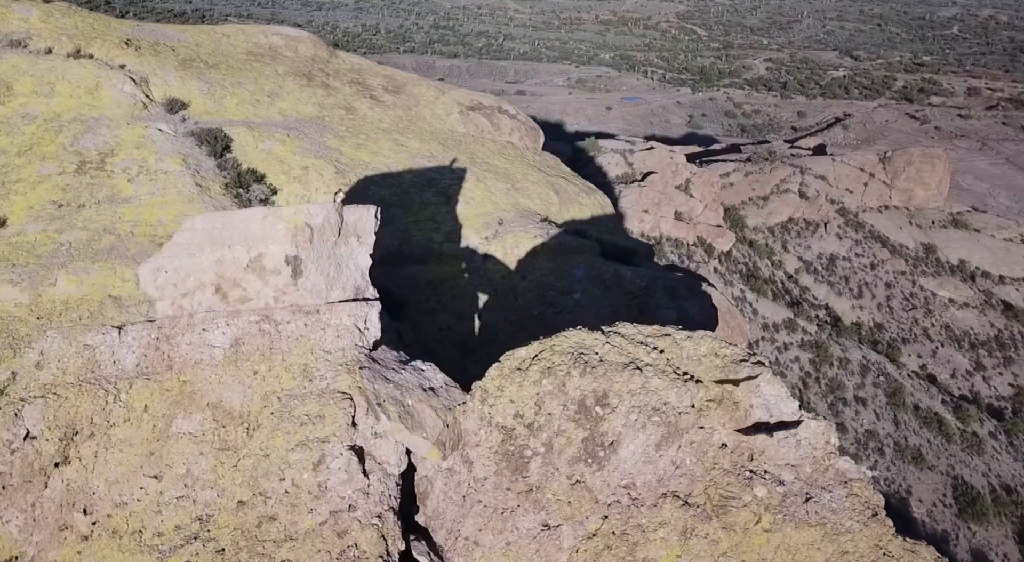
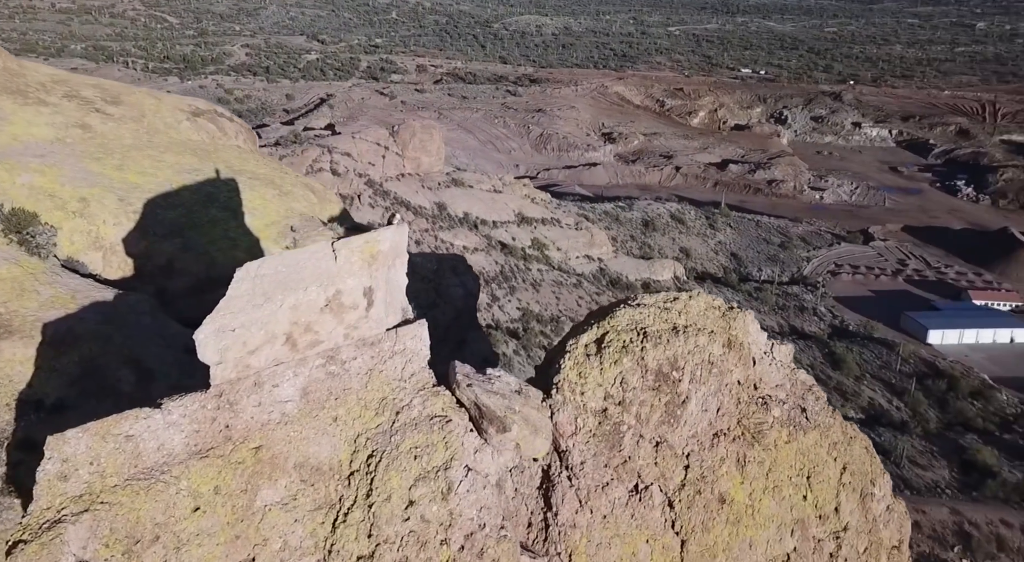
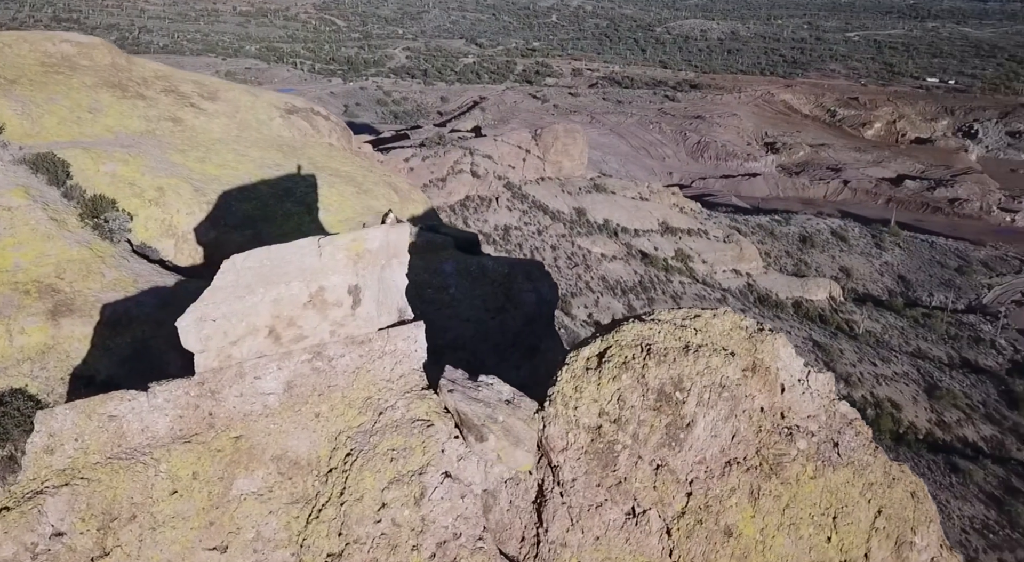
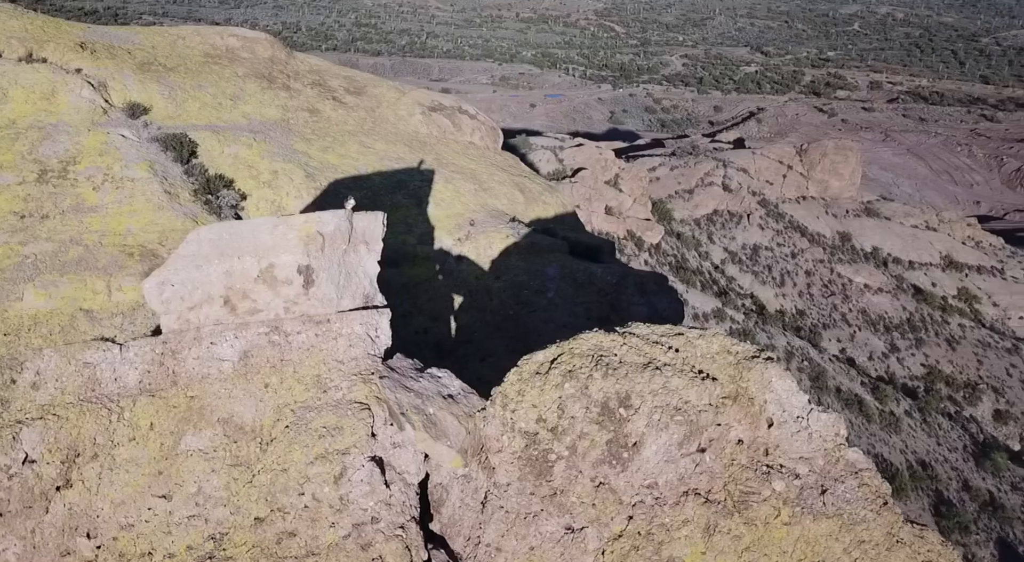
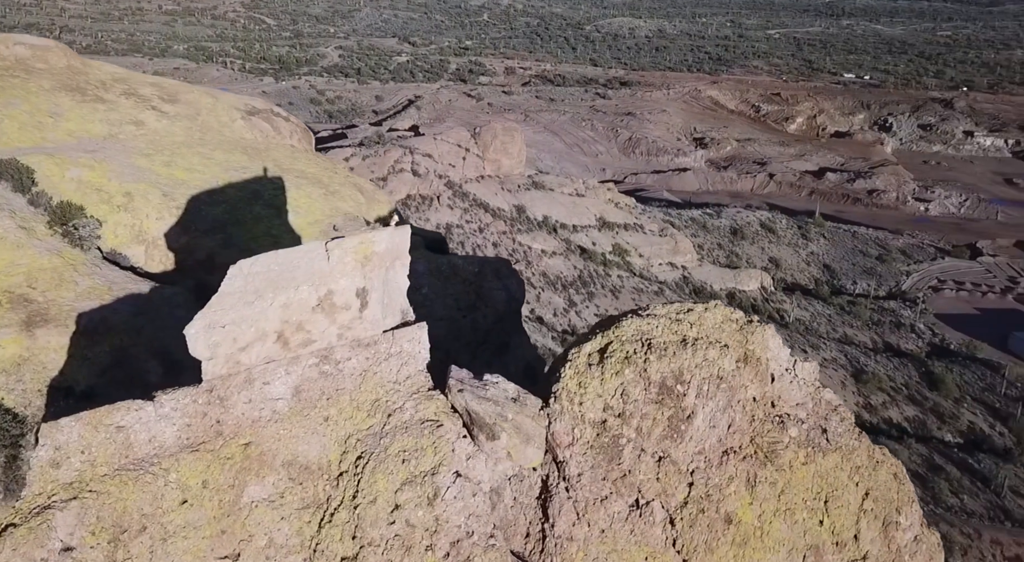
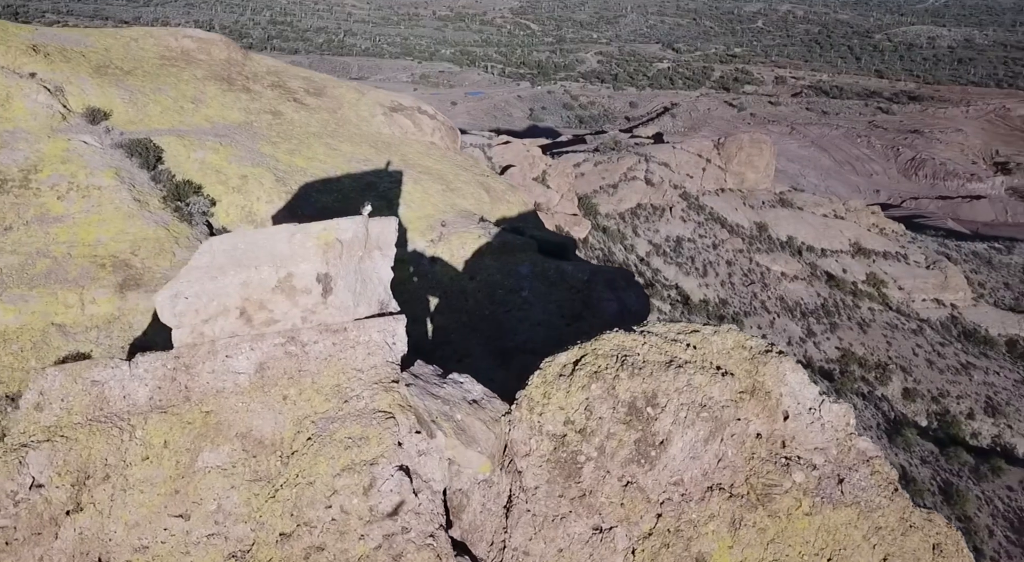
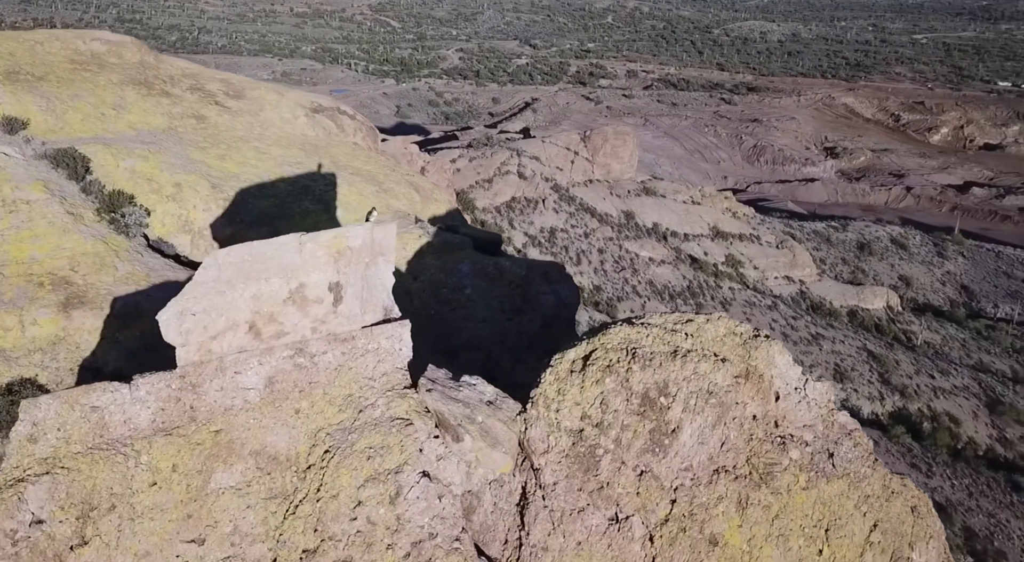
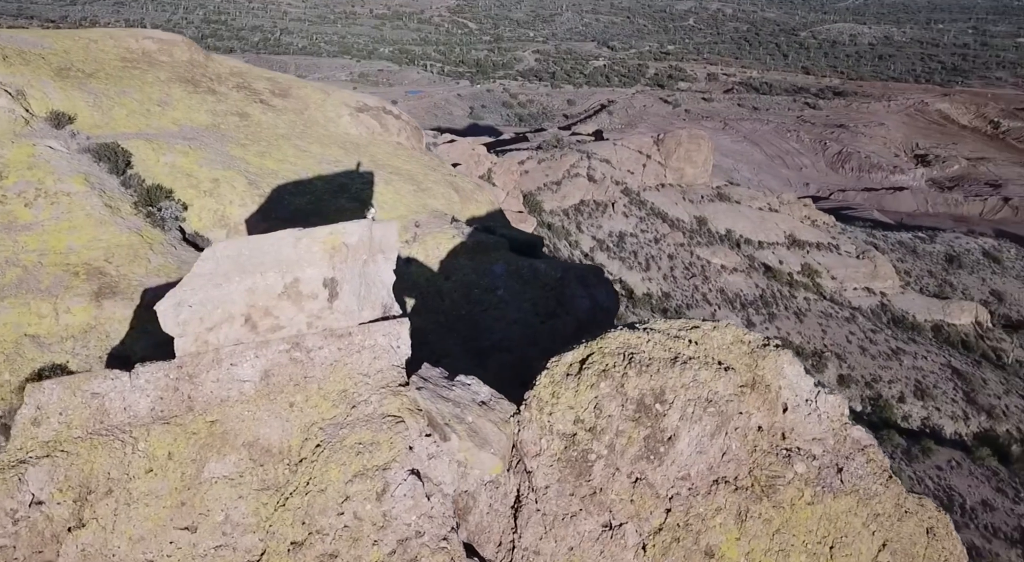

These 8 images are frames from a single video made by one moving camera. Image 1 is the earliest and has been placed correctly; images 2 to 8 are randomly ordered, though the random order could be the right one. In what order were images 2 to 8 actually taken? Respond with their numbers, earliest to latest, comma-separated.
4, 6, 8, 7, 3, 5, 2
